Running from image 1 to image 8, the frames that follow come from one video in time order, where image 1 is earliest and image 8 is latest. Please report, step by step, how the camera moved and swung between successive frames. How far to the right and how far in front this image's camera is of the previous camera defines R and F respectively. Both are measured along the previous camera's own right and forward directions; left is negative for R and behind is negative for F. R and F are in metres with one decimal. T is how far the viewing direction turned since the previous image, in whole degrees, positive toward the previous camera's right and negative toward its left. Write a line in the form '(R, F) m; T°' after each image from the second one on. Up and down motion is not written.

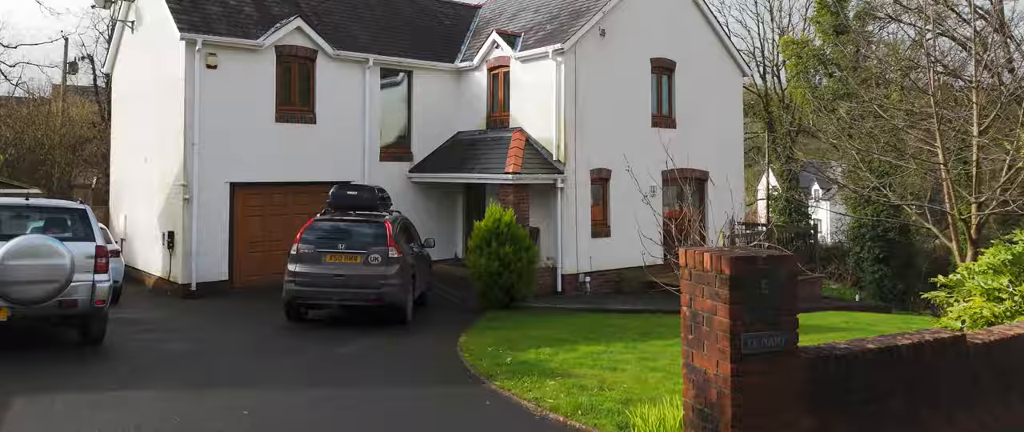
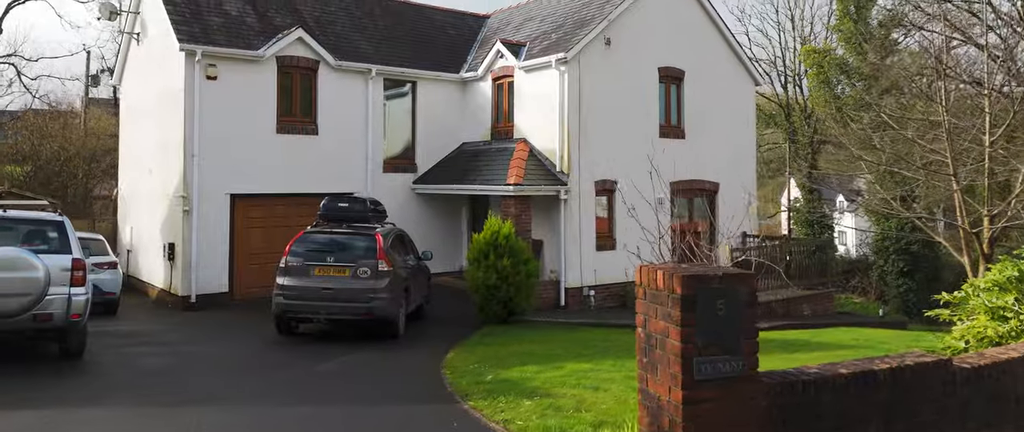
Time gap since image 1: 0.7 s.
(+0.4, +0.3) m; -2°
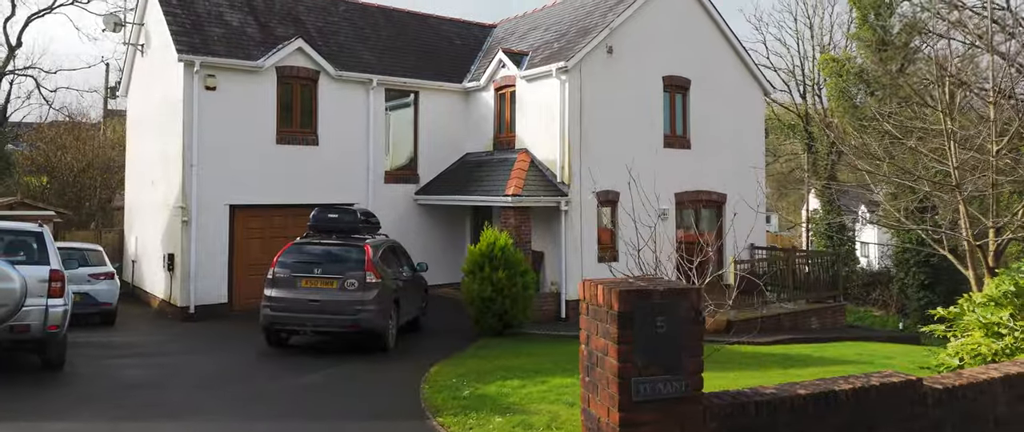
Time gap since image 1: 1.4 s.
(+0.4, +0.2) m; -2°
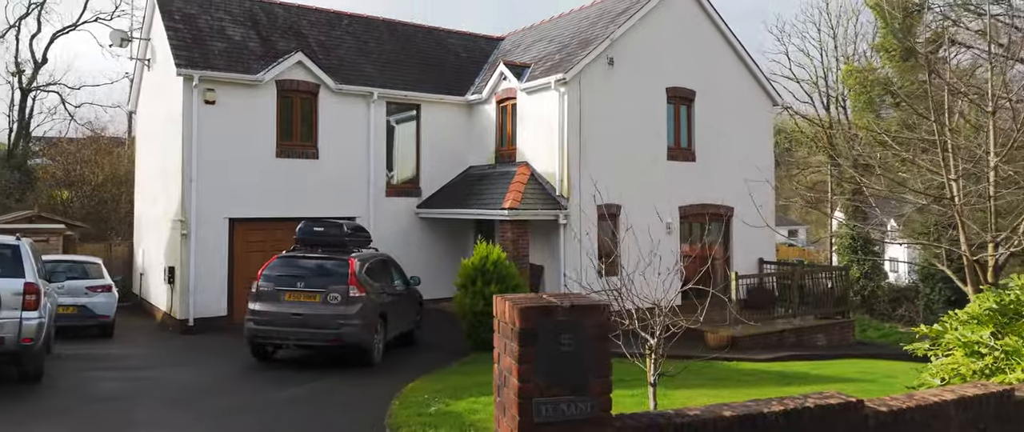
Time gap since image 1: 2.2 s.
(+0.6, +0.2) m; -2°
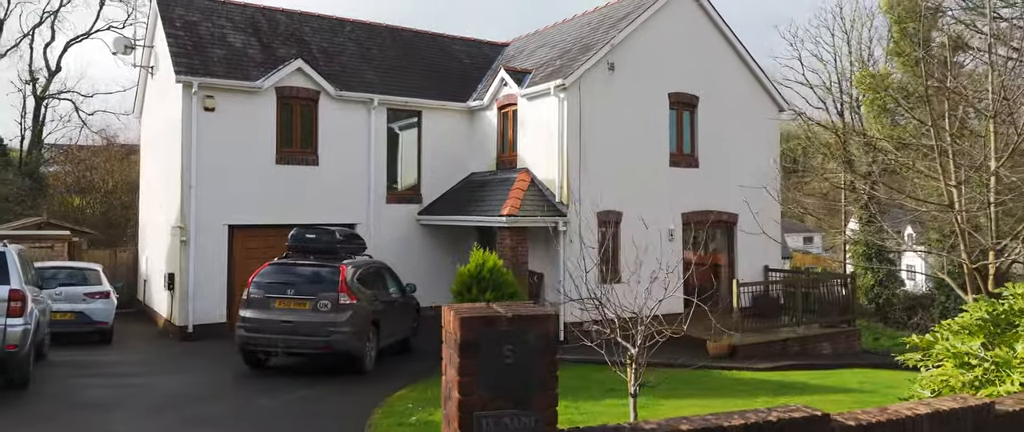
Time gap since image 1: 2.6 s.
(+0.3, +0.1) m; -1°
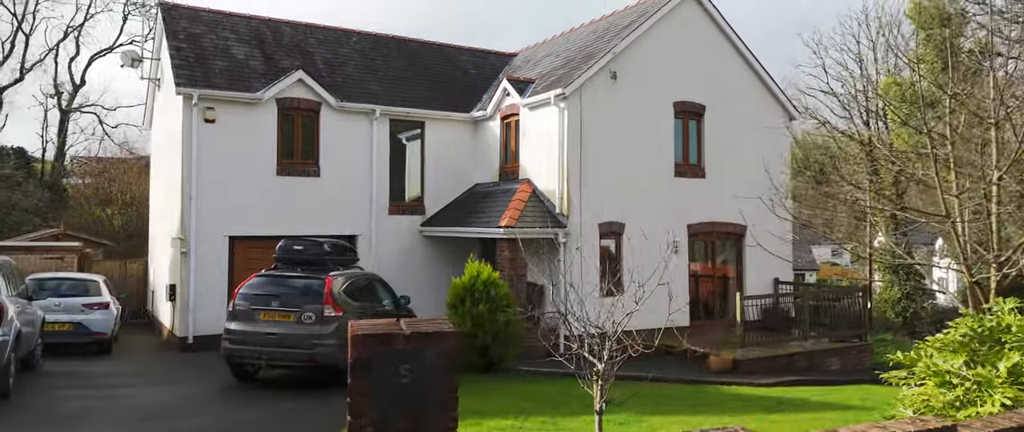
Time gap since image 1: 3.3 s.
(+0.5, +0.2) m; -2°
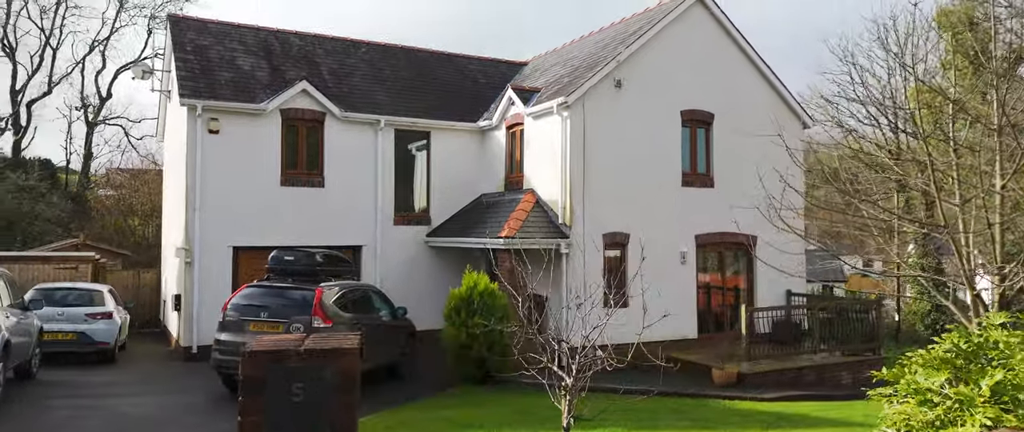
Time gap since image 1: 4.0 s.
(+0.5, +0.2) m; -2°
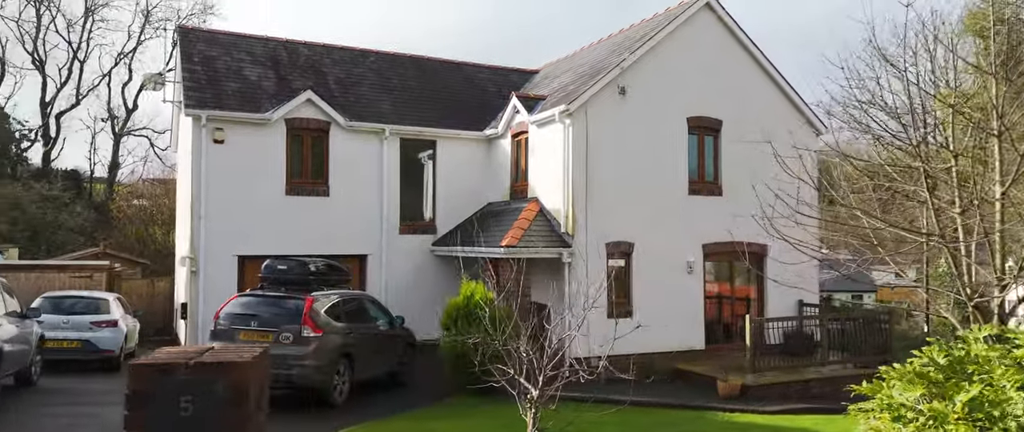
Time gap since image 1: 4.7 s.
(+0.5, +0.1) m; -2°
